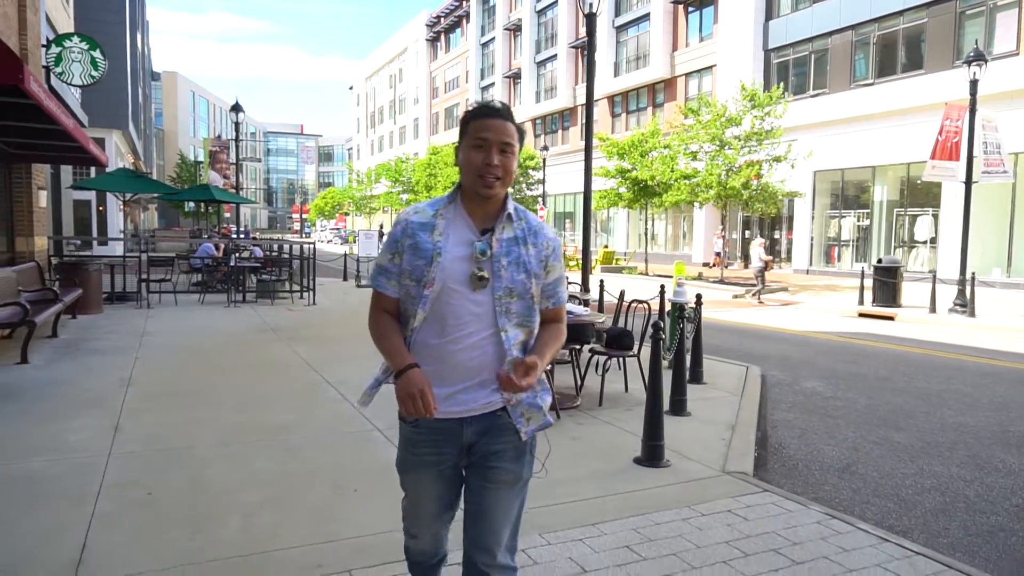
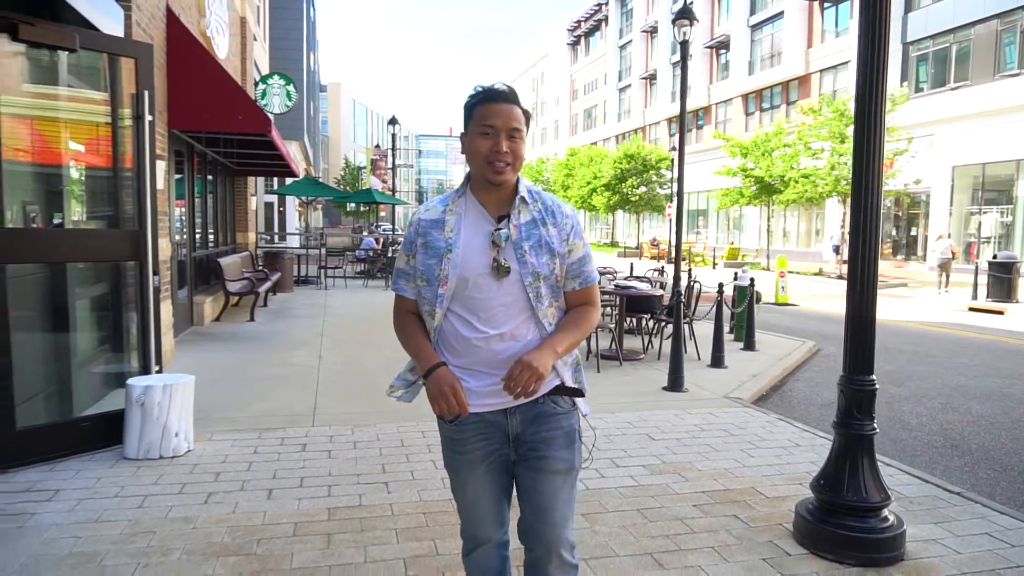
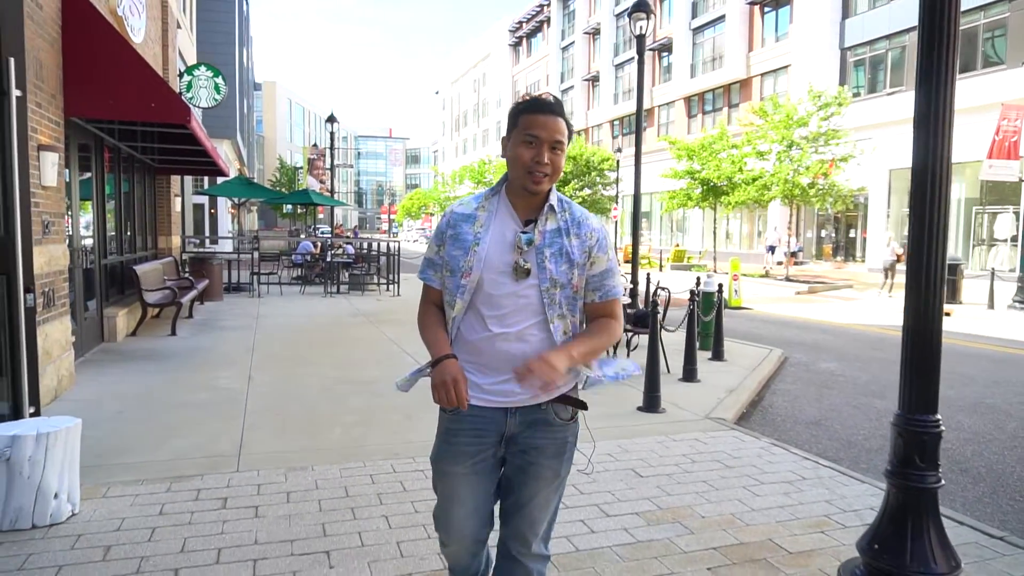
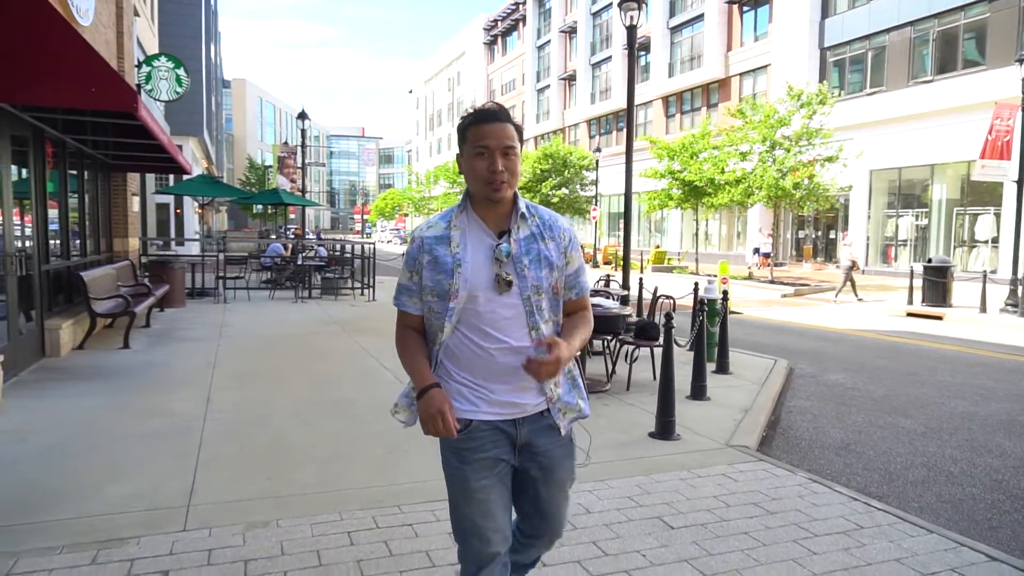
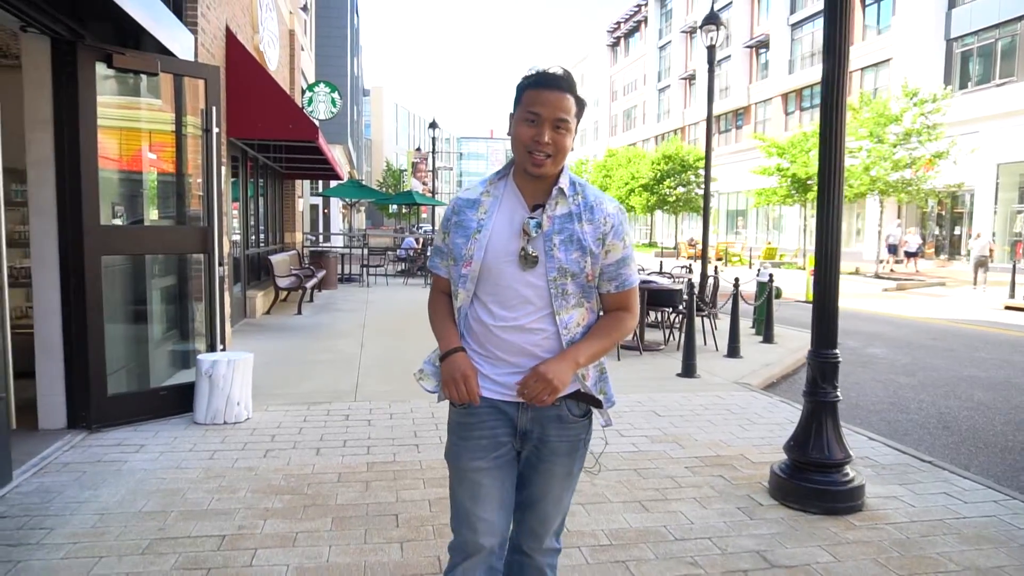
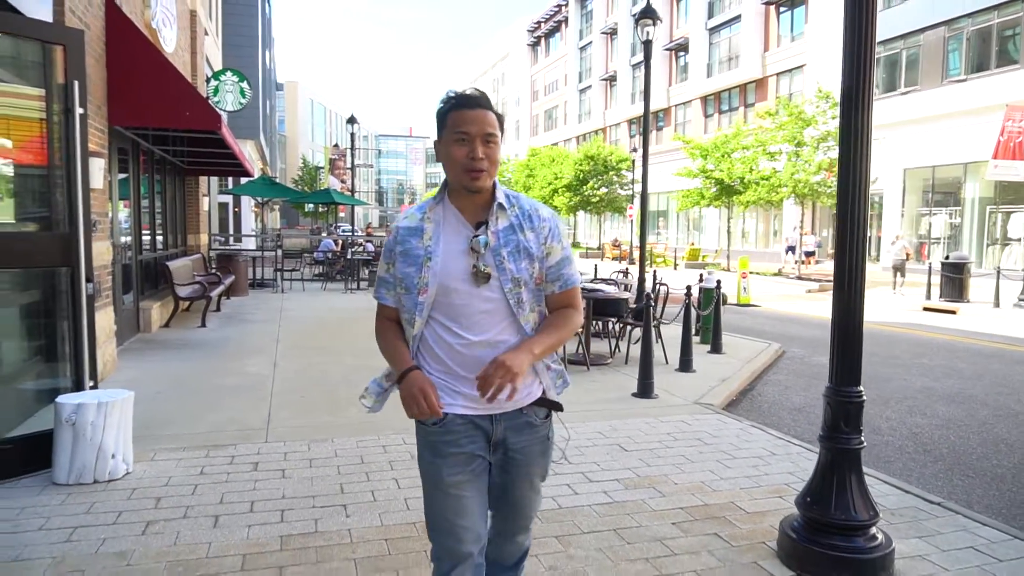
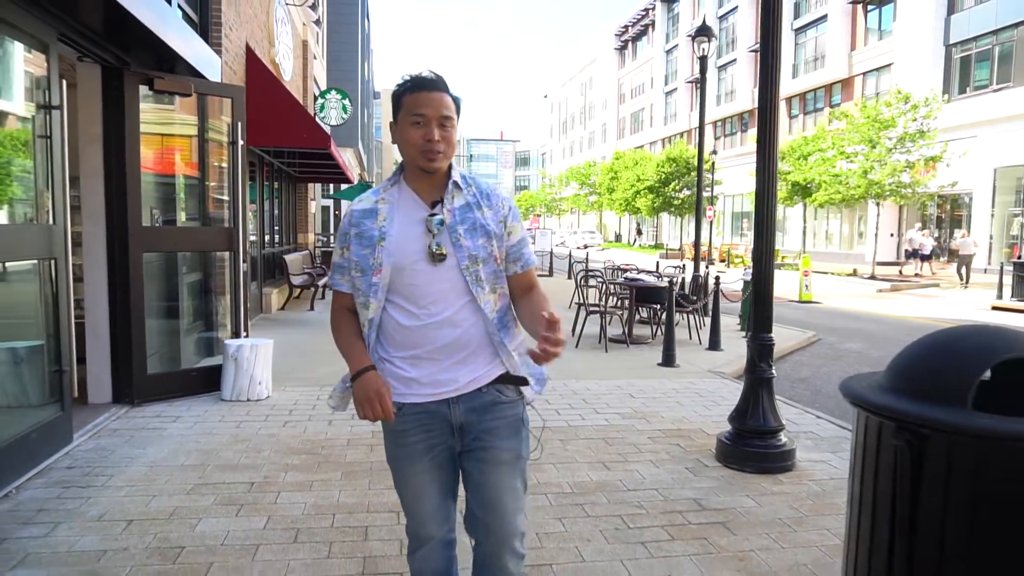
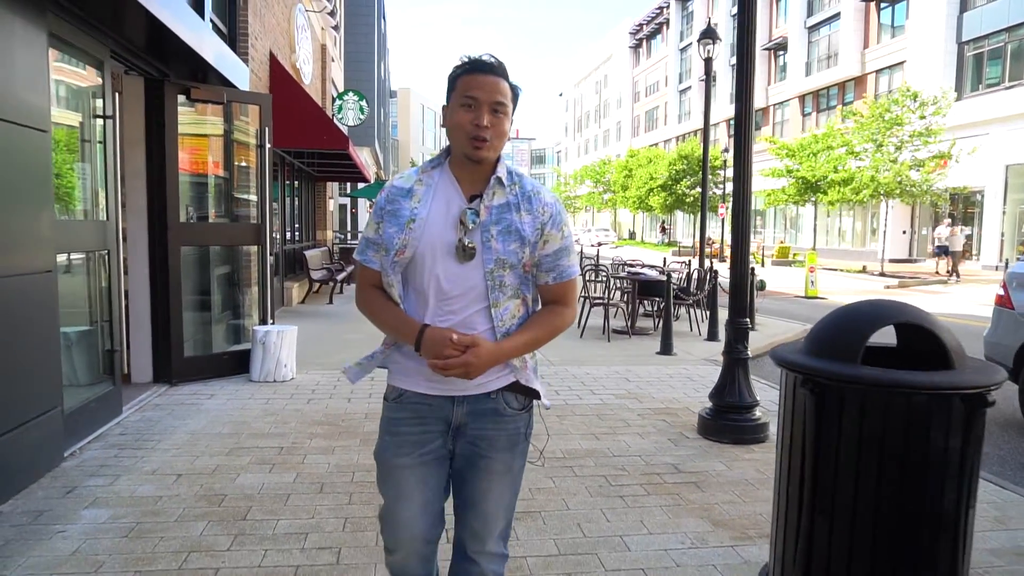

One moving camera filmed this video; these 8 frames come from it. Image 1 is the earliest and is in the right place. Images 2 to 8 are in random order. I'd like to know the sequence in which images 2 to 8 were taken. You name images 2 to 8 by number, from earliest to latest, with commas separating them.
4, 3, 6, 2, 5, 7, 8
